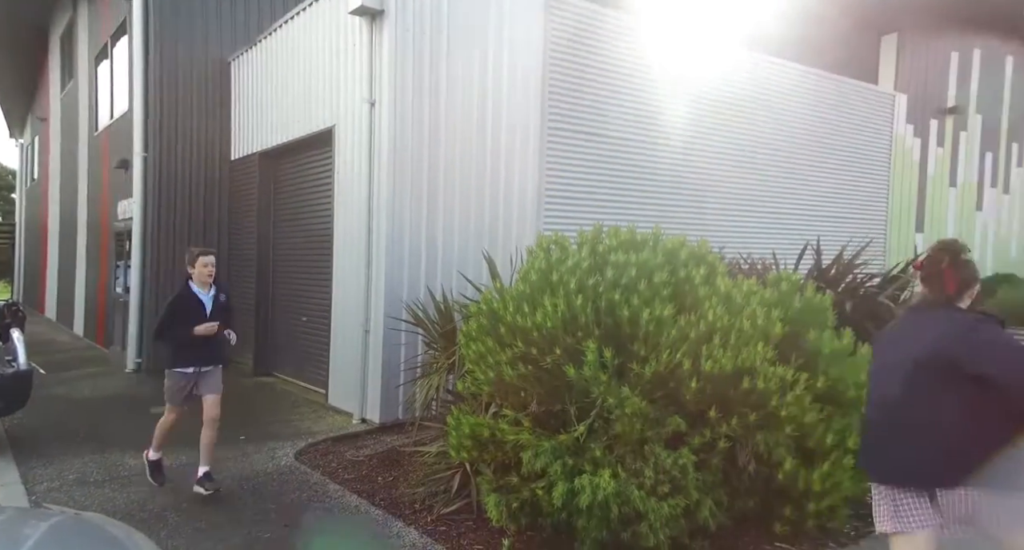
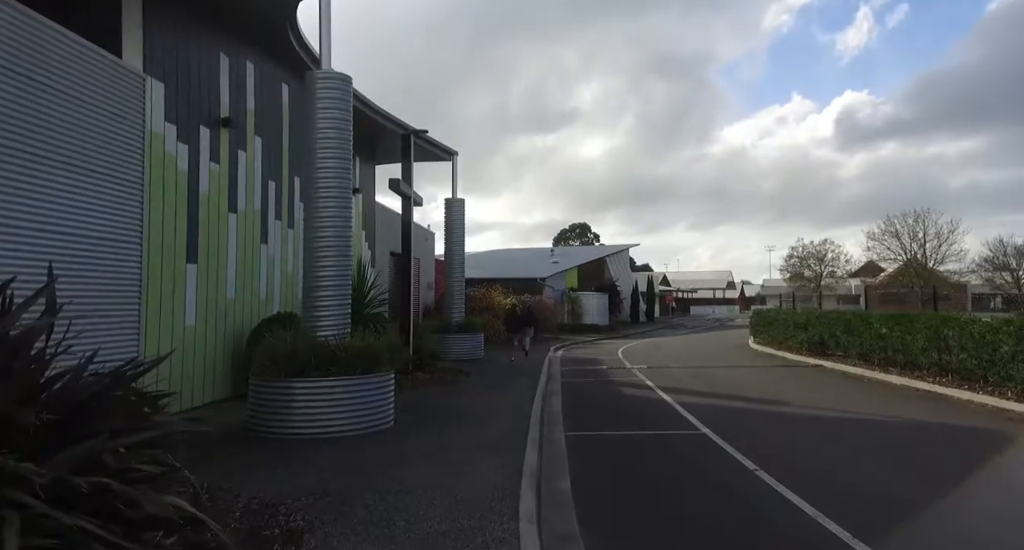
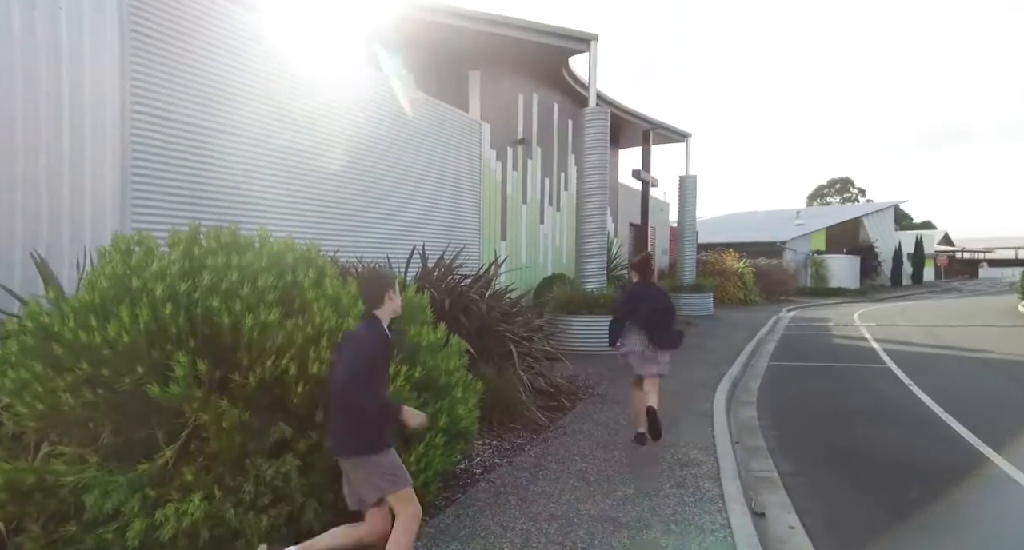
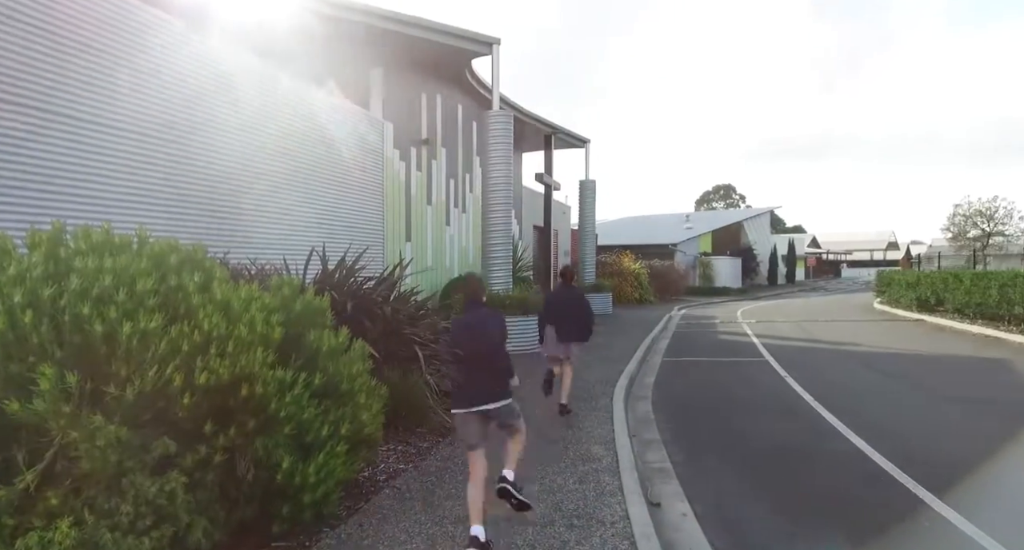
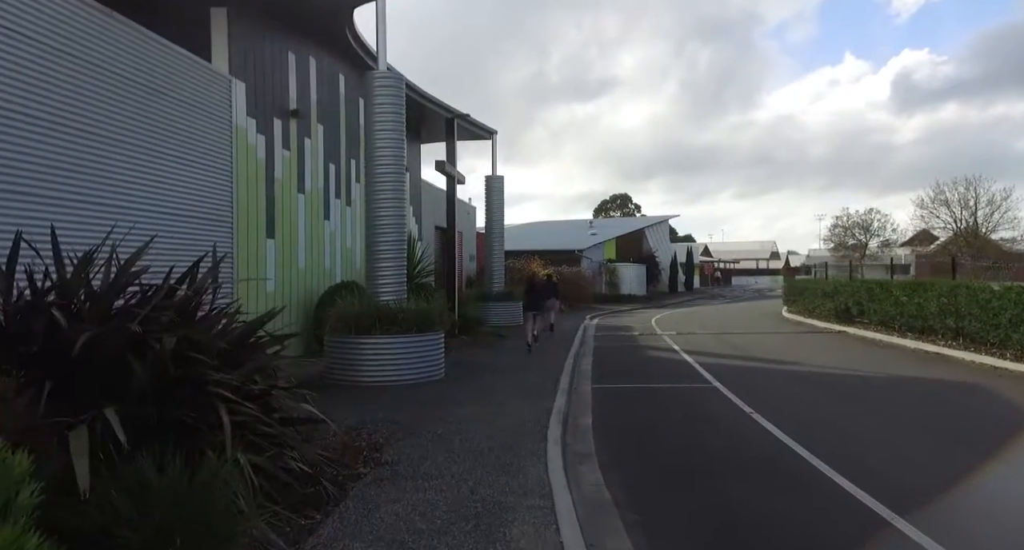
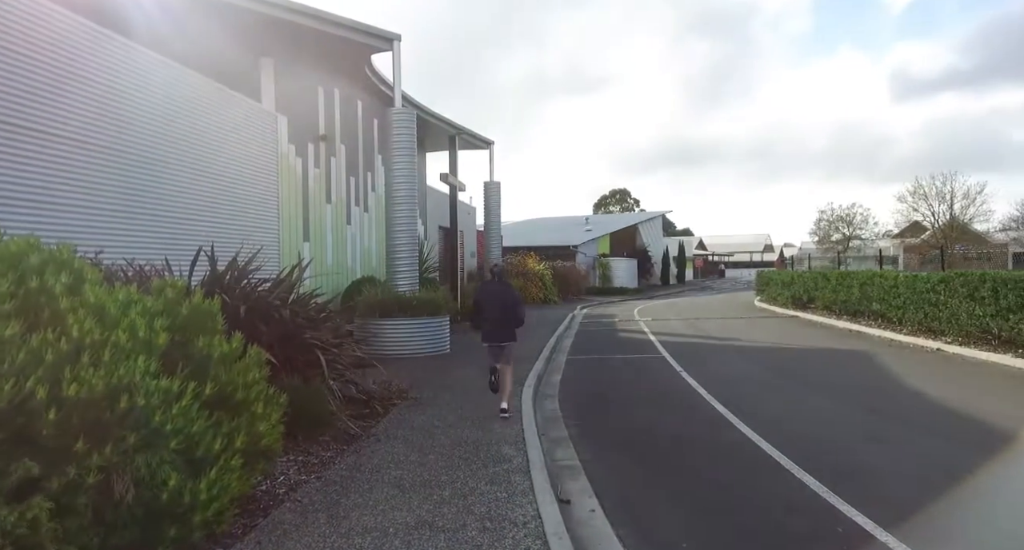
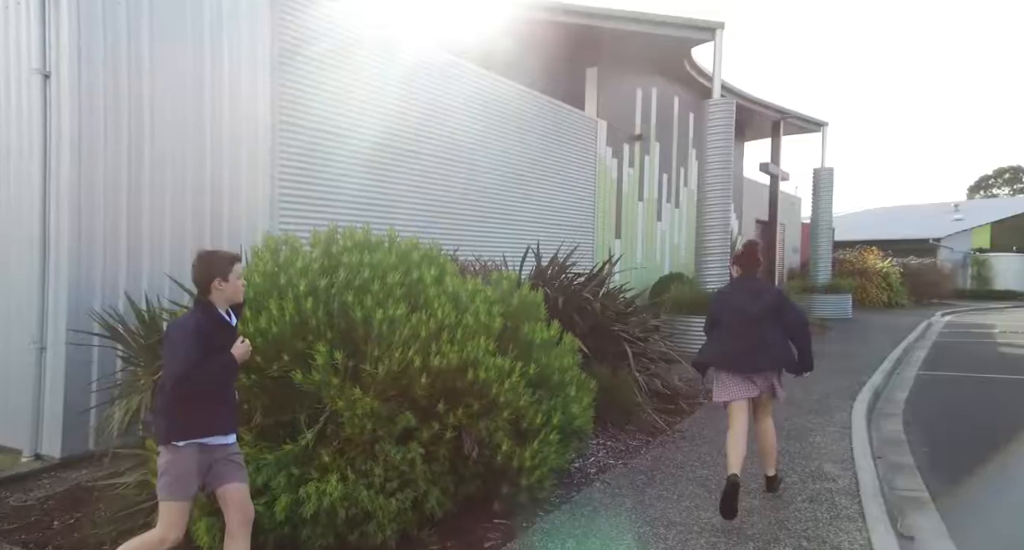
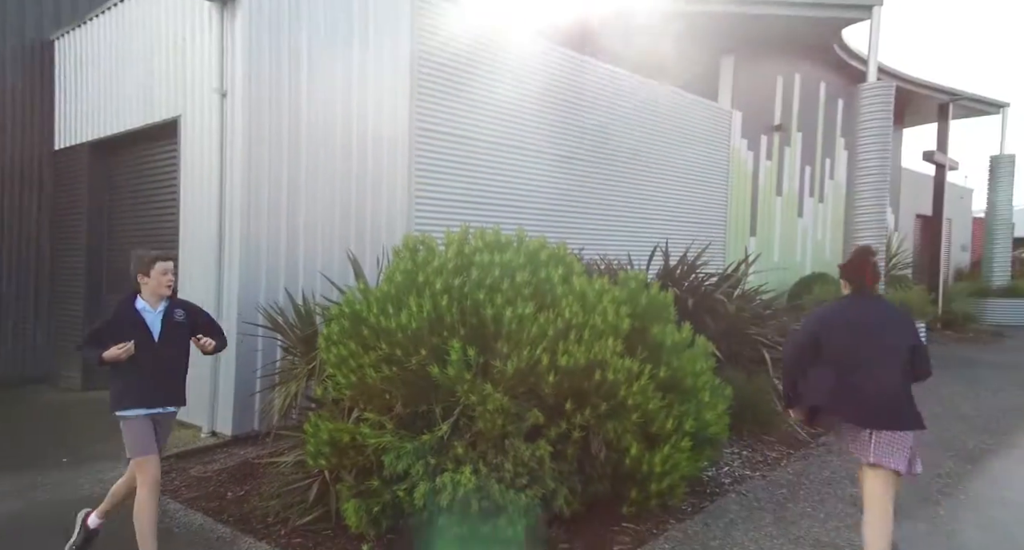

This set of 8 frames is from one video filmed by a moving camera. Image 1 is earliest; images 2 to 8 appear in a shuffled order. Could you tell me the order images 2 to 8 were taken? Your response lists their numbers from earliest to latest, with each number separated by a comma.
8, 7, 3, 4, 6, 5, 2
